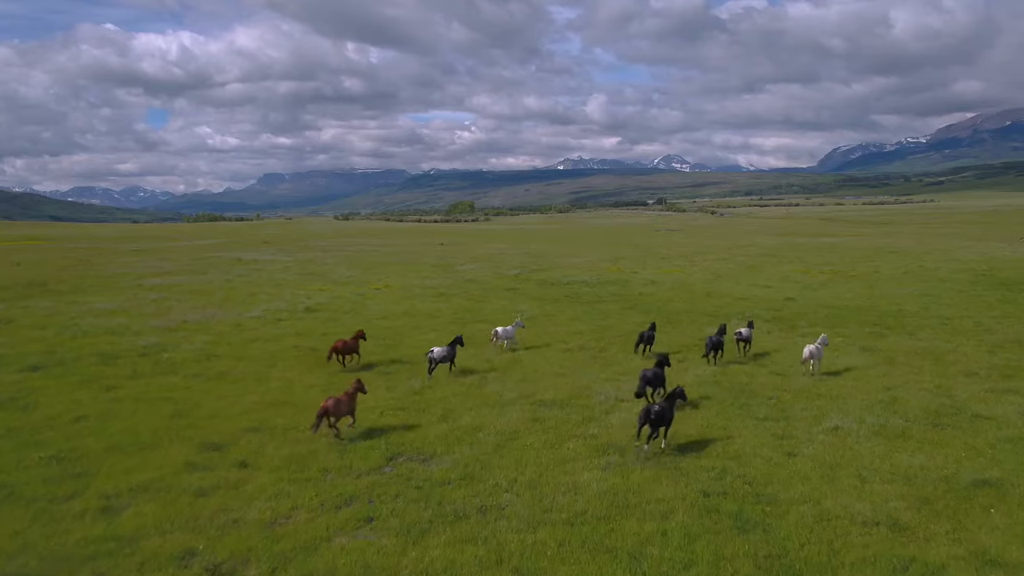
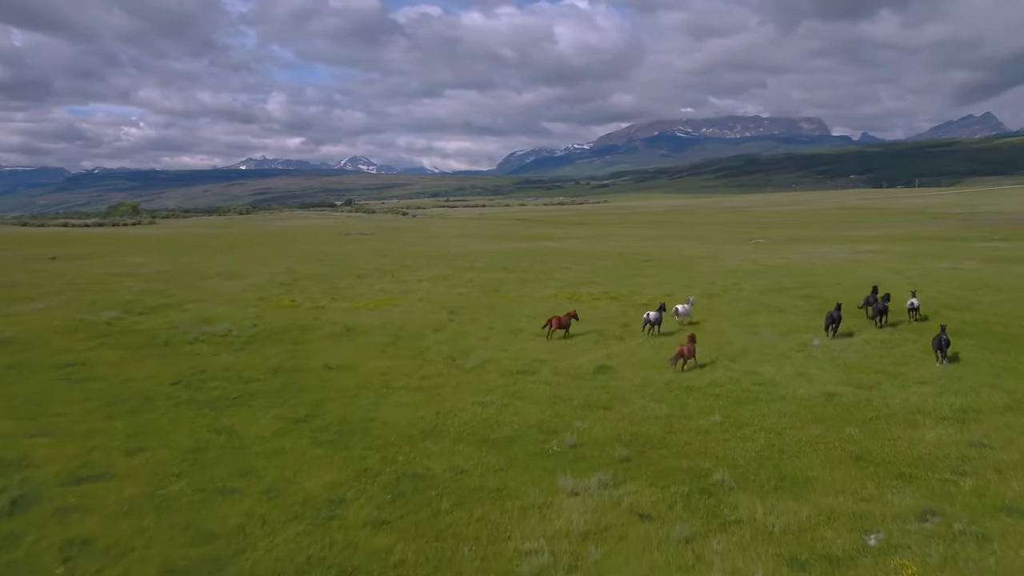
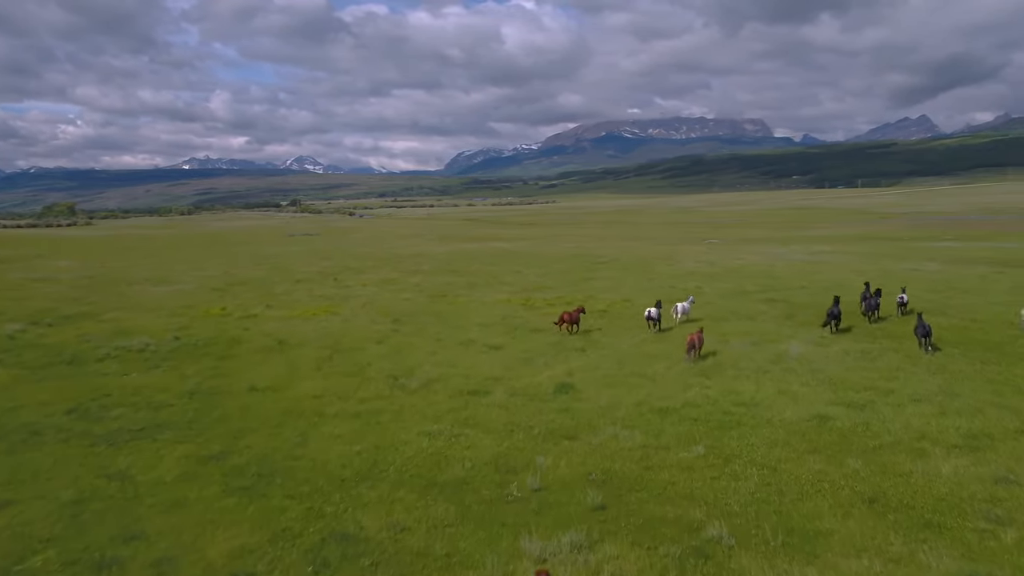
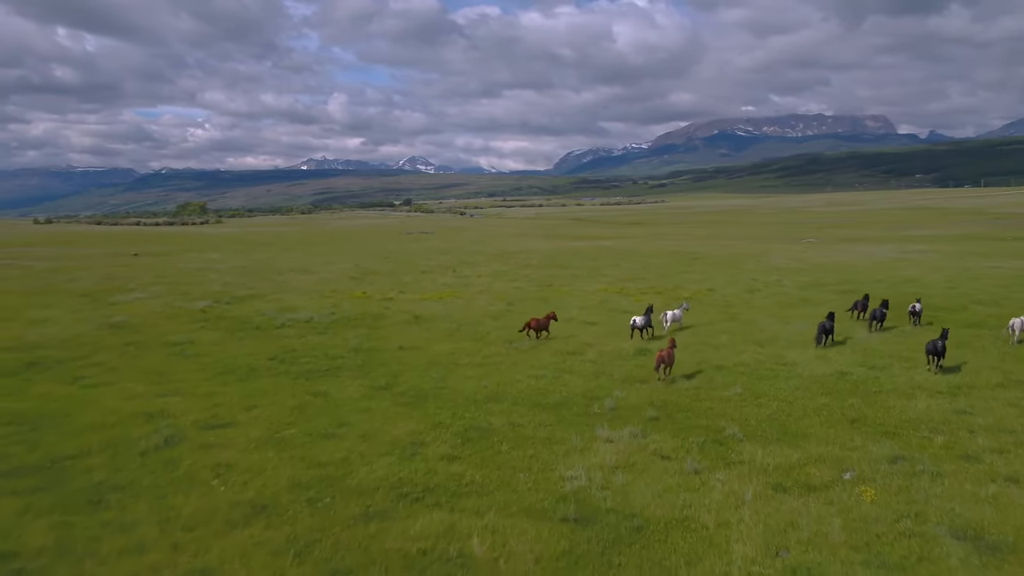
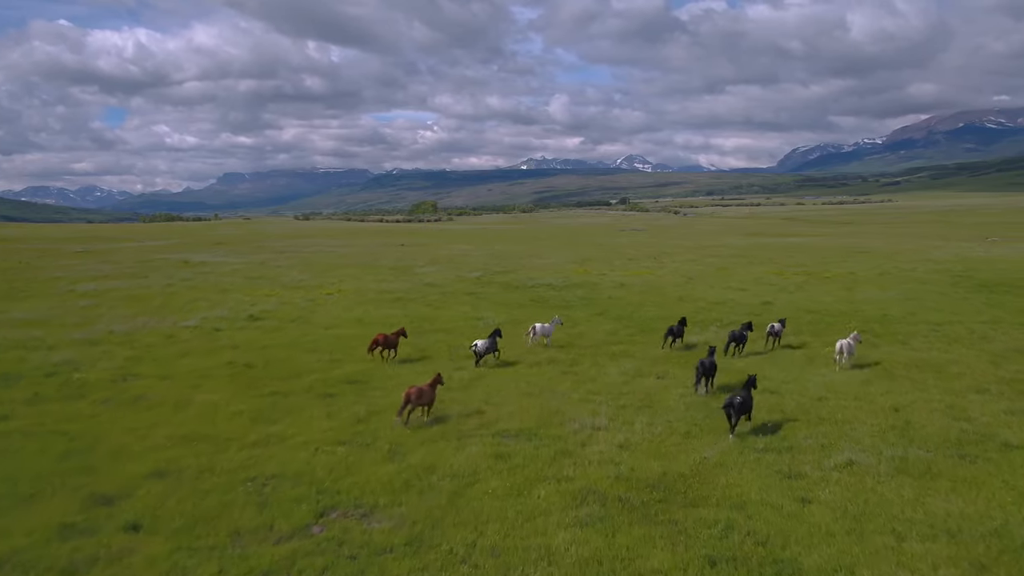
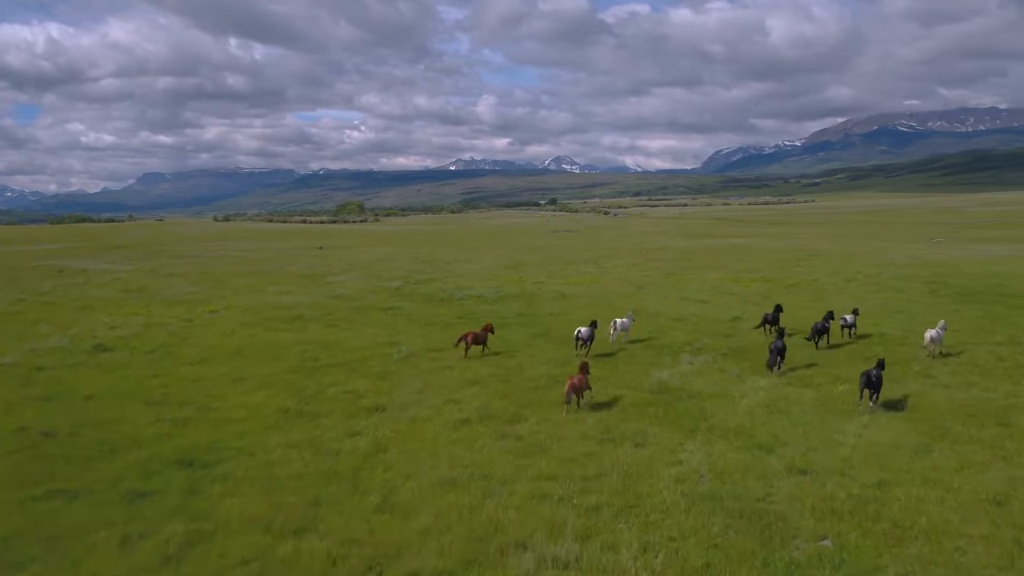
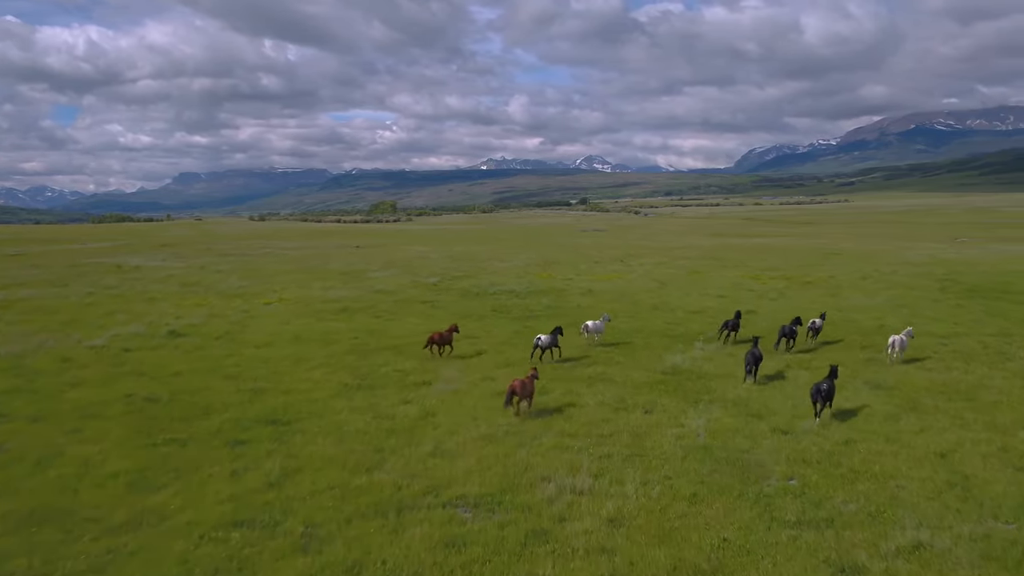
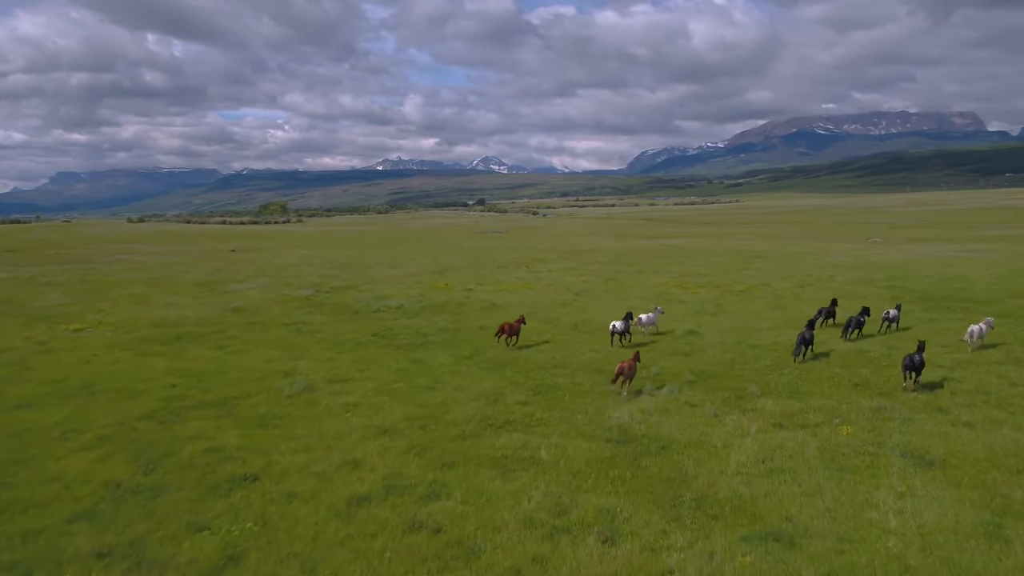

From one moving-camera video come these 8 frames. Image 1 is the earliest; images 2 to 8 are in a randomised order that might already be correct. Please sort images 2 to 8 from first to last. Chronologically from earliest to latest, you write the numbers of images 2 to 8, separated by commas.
5, 7, 6, 8, 4, 2, 3
